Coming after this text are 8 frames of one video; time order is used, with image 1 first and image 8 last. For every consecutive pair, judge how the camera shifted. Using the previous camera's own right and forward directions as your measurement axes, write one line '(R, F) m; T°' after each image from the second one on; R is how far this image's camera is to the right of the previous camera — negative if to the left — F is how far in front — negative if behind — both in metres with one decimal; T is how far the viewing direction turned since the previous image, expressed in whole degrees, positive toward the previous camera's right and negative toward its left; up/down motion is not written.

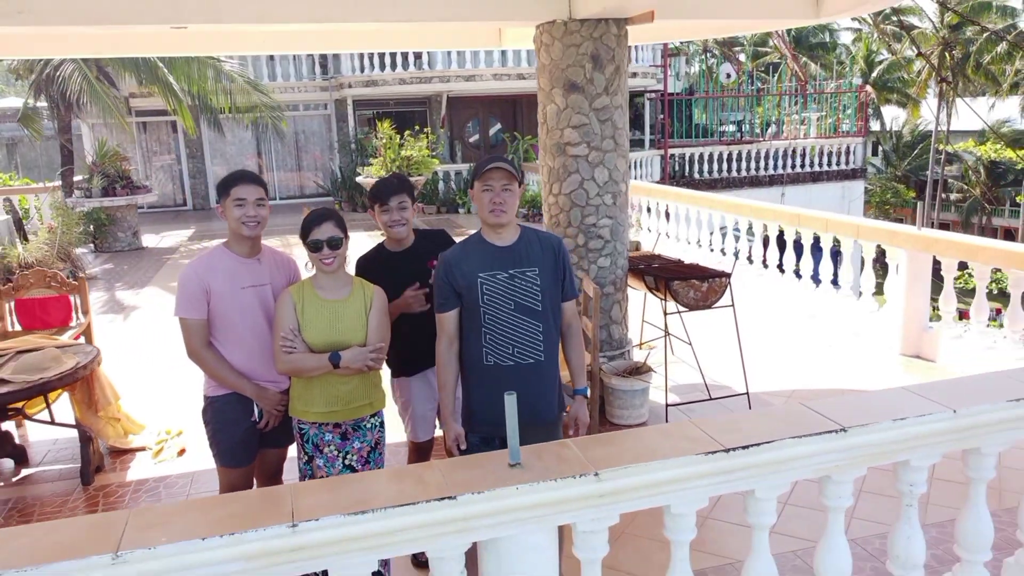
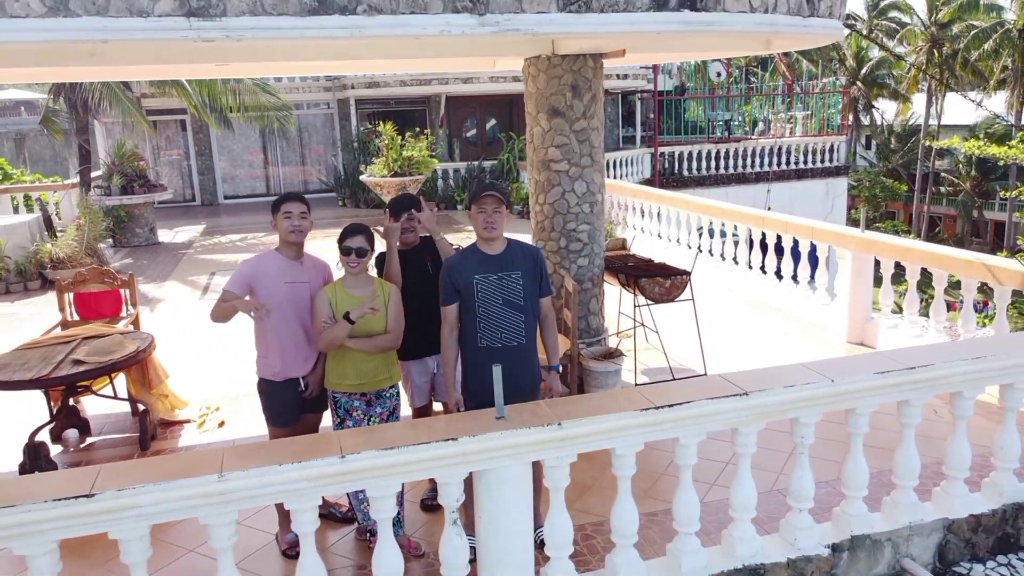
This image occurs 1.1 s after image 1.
(0.0, -0.7) m; 0°
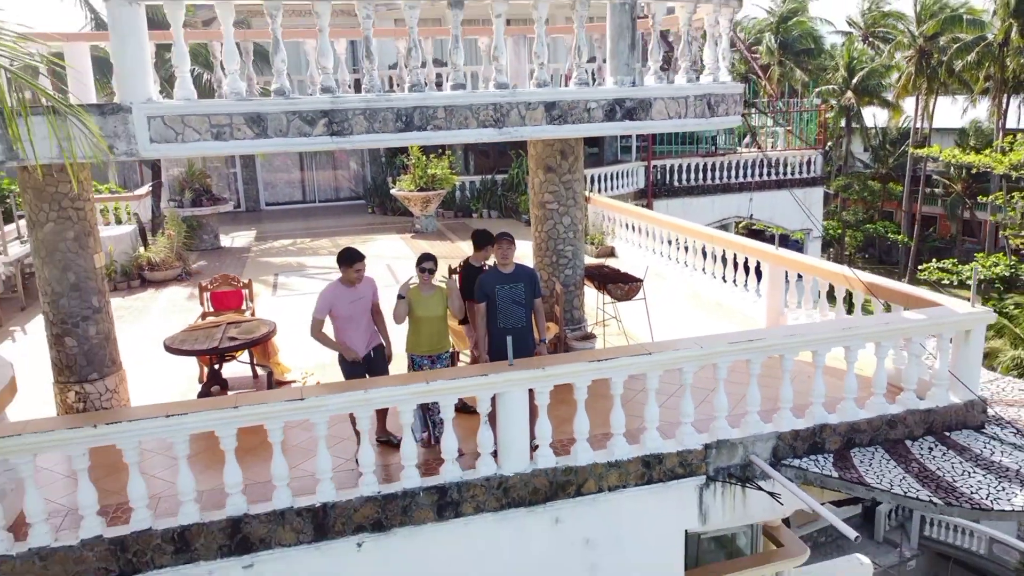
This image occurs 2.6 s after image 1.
(0.0, -2.2) m; -1°
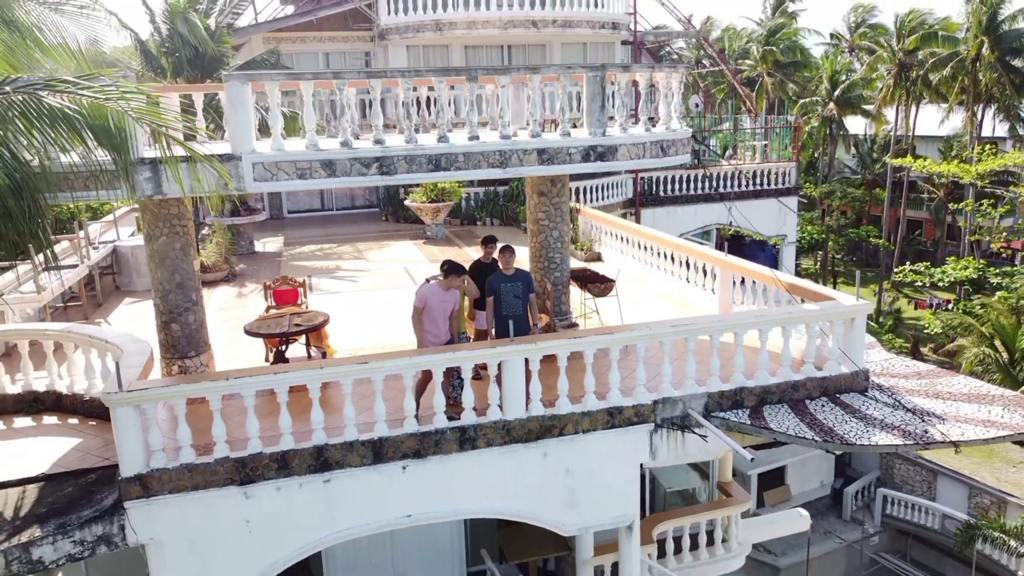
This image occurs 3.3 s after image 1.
(0.0, -2.0) m; 0°
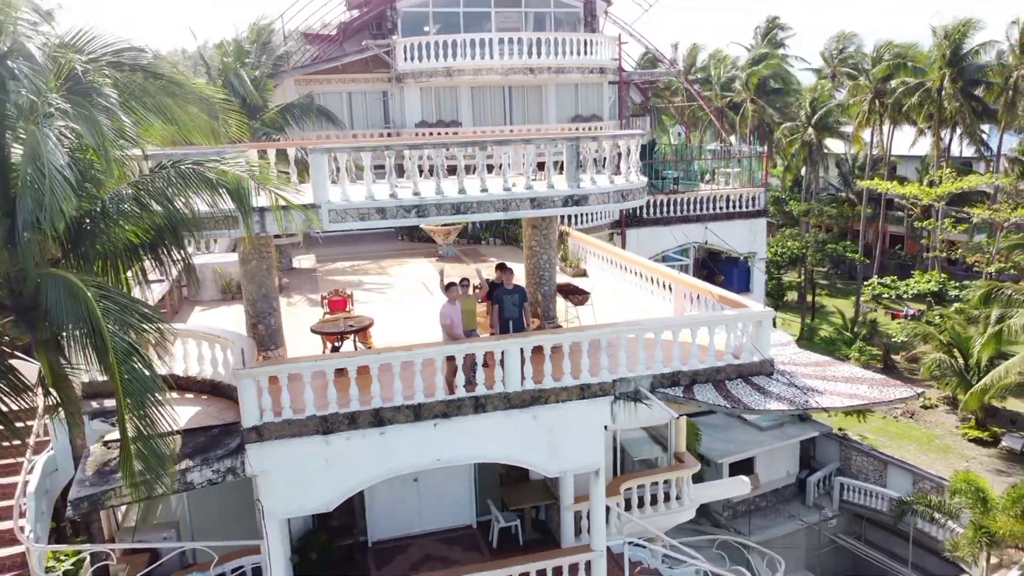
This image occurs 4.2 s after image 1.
(0.0, -2.9) m; 0°
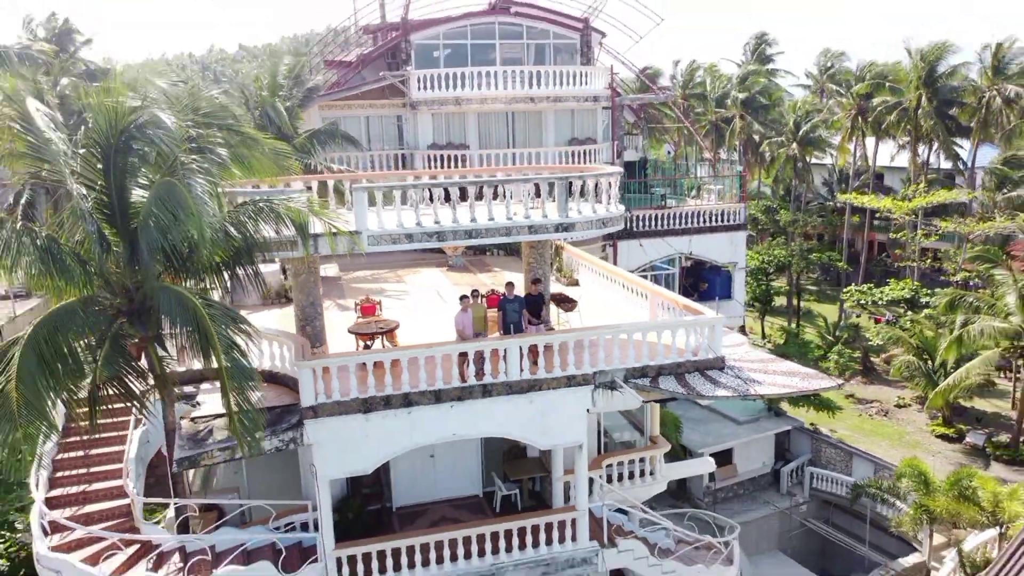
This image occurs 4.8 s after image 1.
(0.0, -2.5) m; 0°
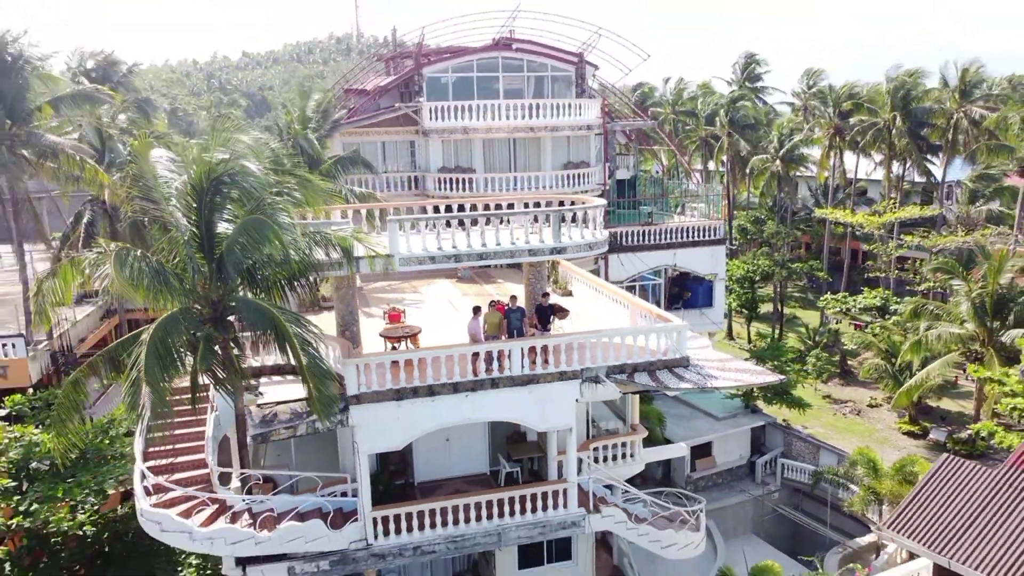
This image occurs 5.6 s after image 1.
(-0.1, -2.9) m; 0°
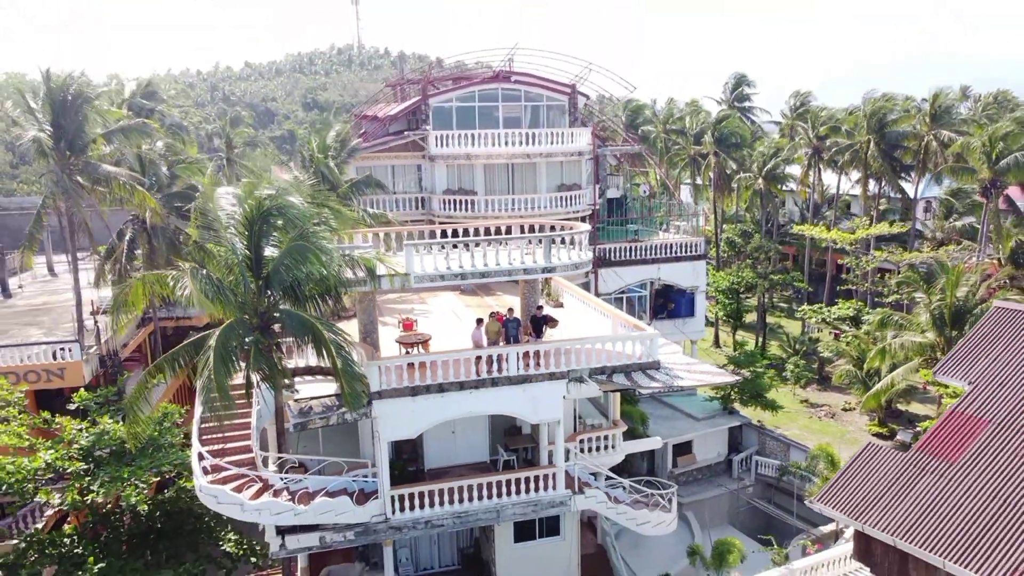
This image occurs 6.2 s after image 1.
(0.0, -2.8) m; 0°
